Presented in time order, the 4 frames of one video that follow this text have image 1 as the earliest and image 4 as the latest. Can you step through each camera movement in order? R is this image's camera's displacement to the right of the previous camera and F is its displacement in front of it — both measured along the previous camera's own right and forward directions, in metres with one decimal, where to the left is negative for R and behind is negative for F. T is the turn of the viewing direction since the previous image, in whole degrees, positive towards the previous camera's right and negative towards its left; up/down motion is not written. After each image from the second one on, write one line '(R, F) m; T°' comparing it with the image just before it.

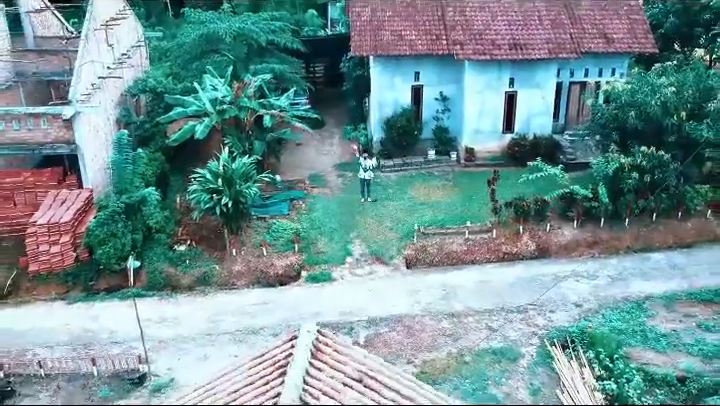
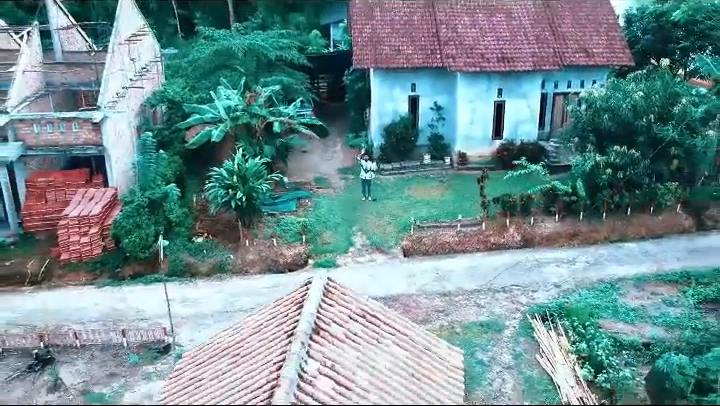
(0.0, -1.5) m; 0°
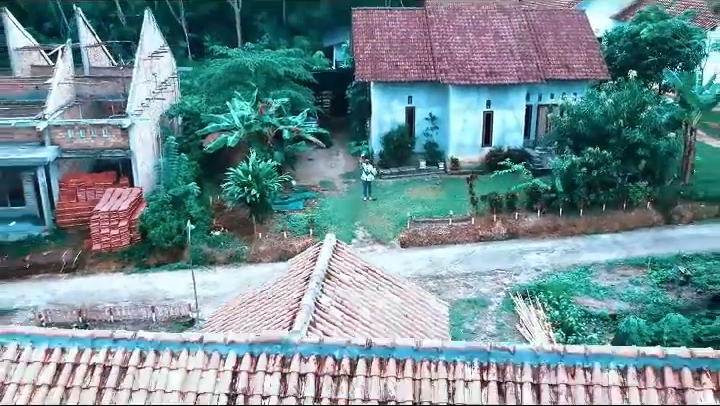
(0.0, -1.9) m; 0°
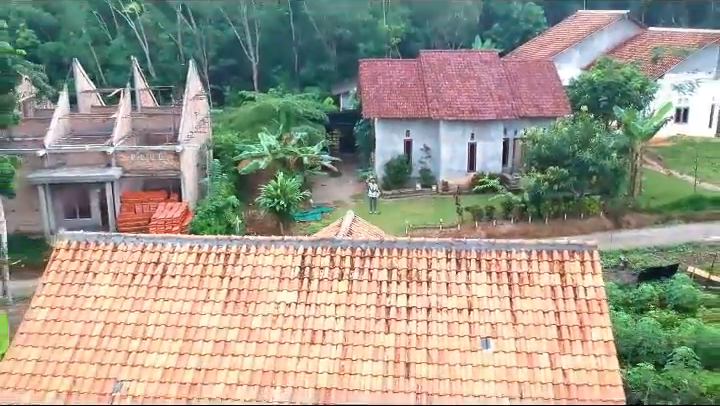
(-0.2, -4.3) m; 0°
